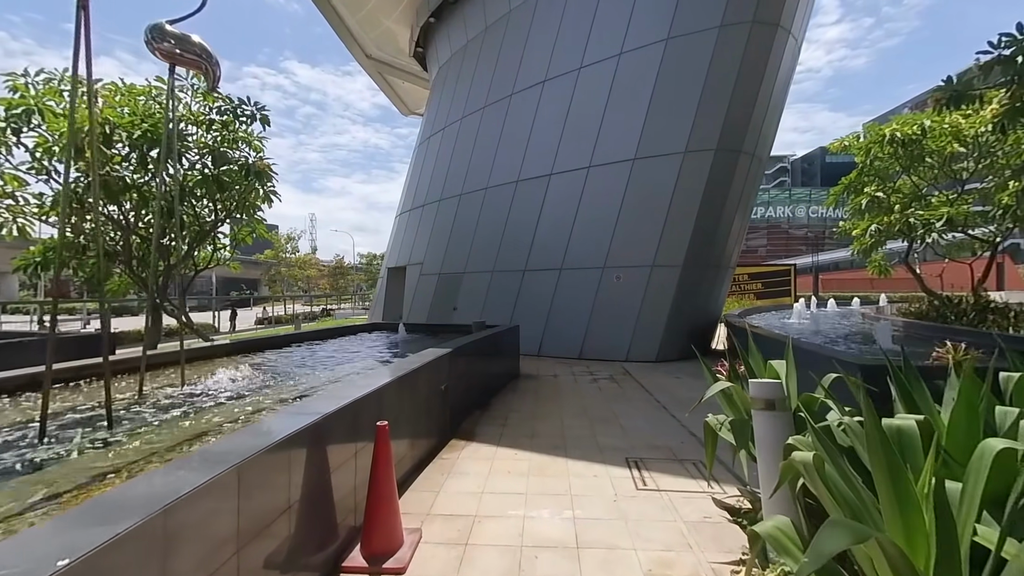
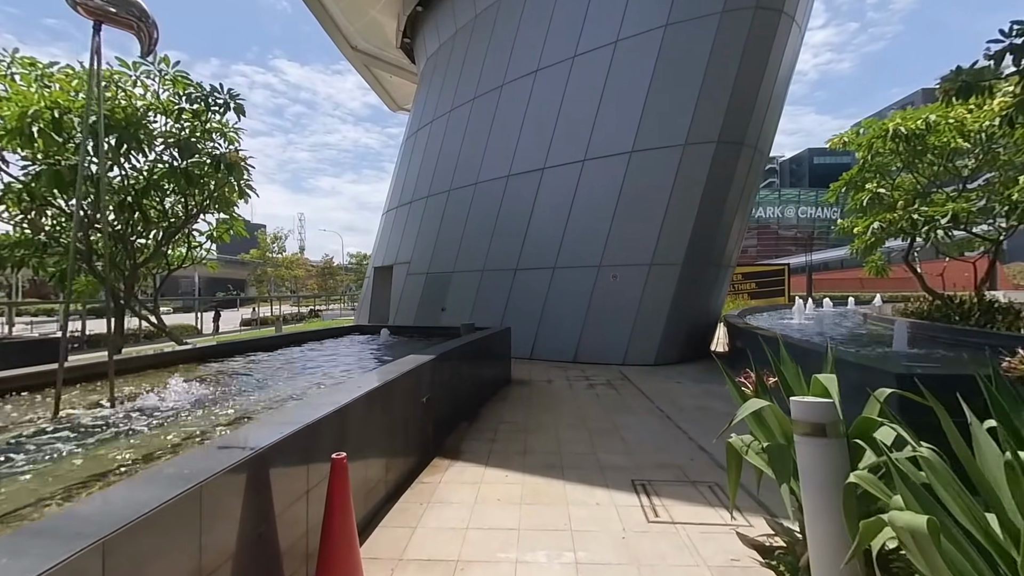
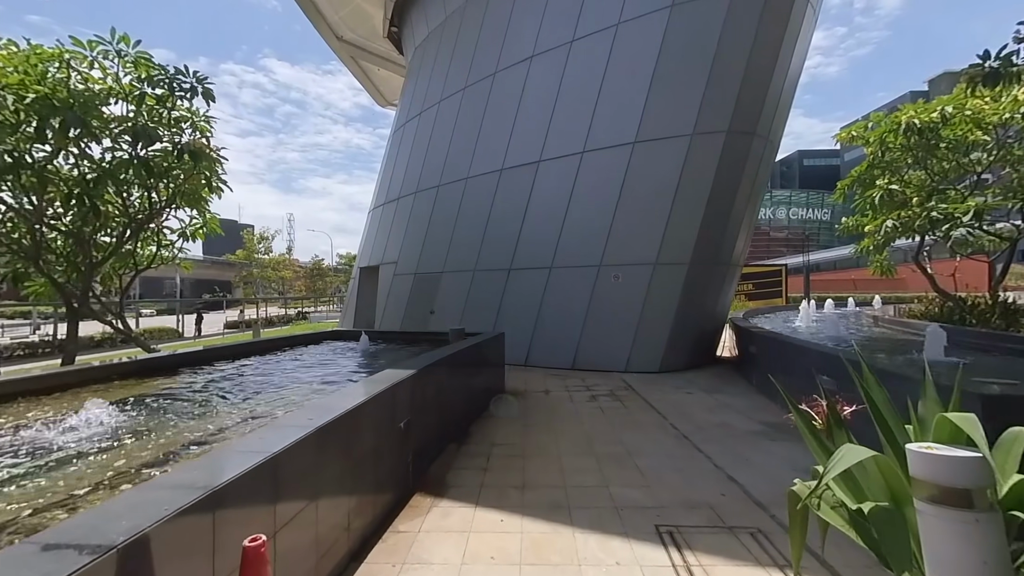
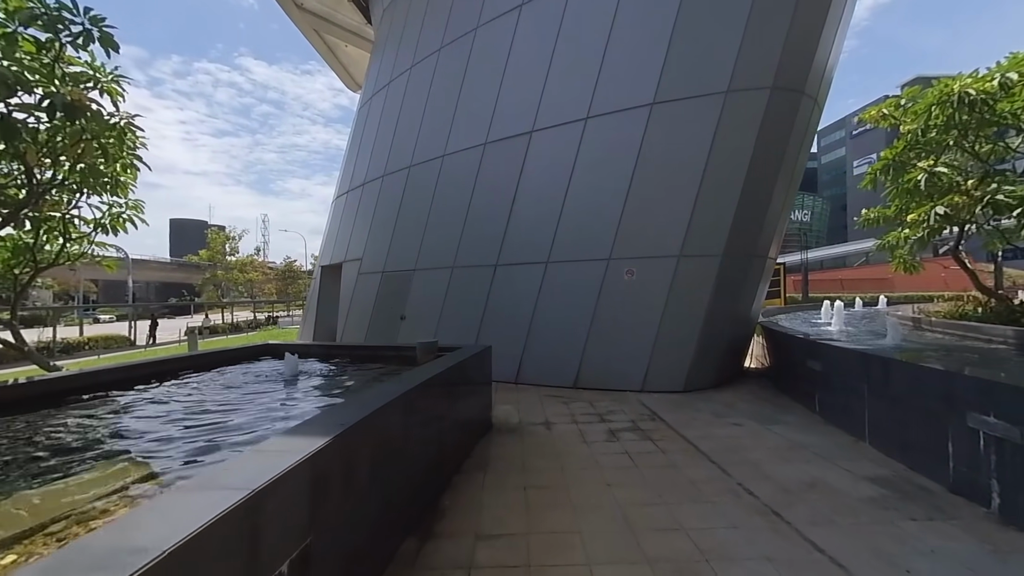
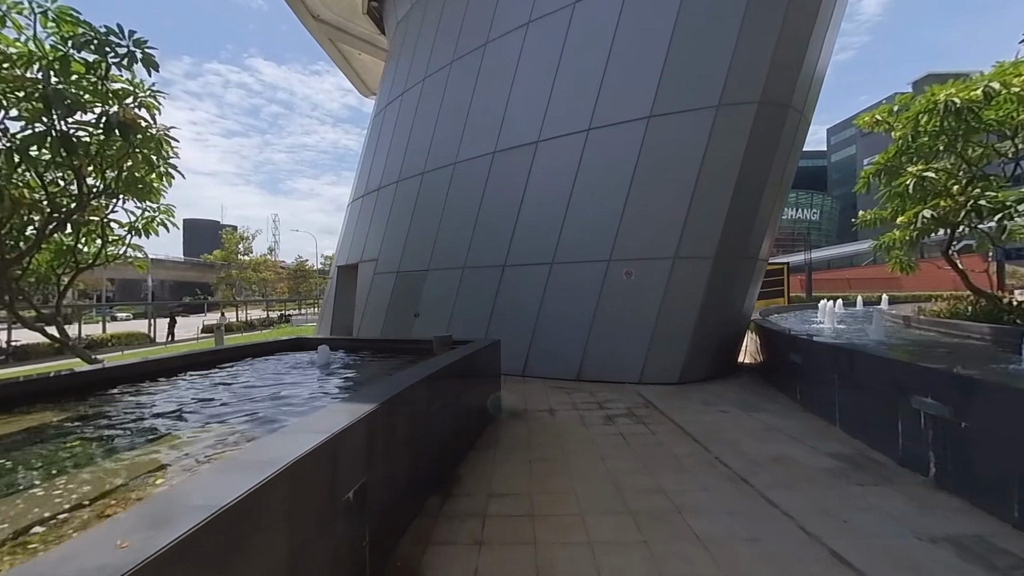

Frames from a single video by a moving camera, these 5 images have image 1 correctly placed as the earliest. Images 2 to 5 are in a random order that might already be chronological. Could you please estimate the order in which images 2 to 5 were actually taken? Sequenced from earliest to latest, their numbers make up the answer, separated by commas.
2, 3, 5, 4
